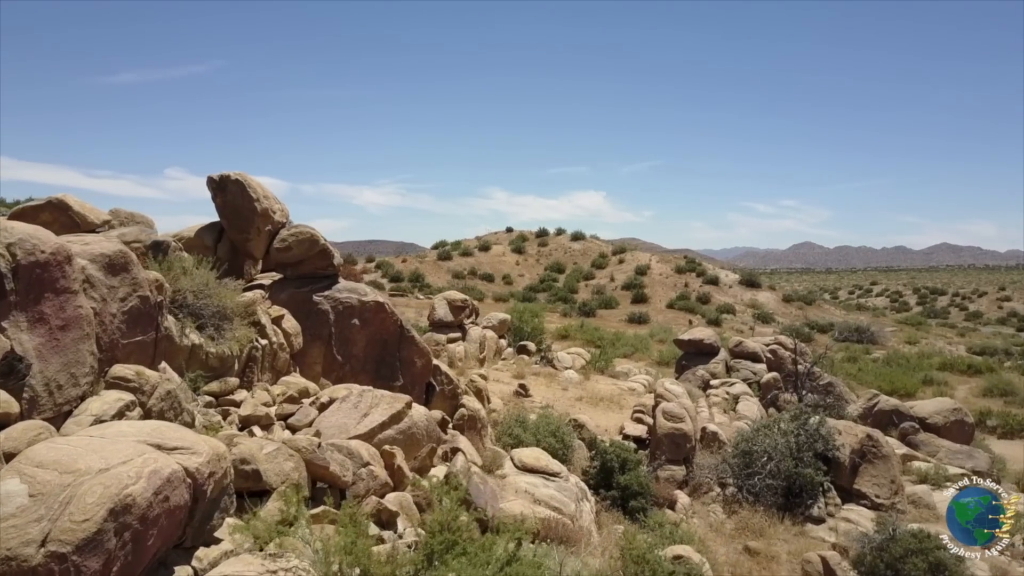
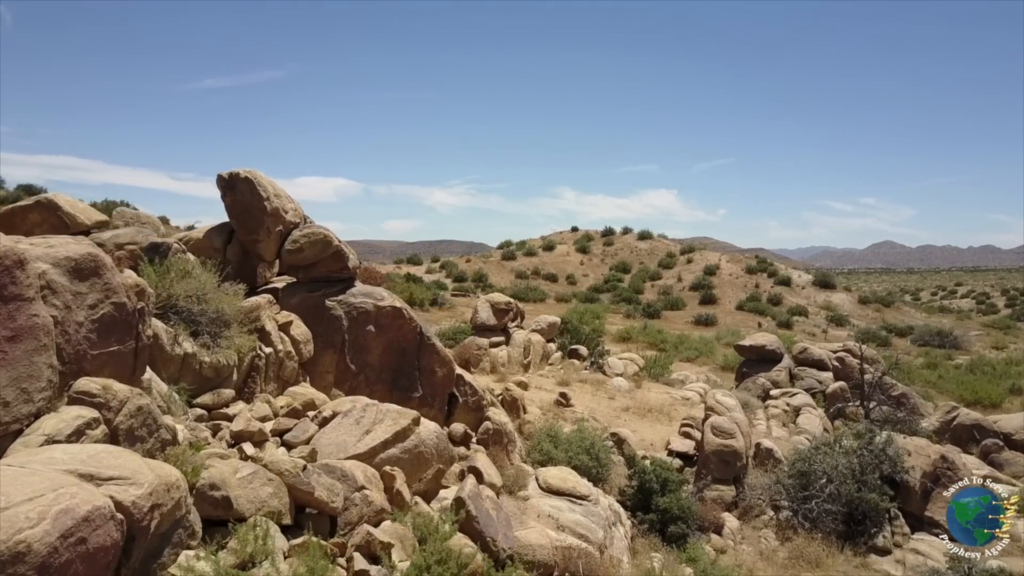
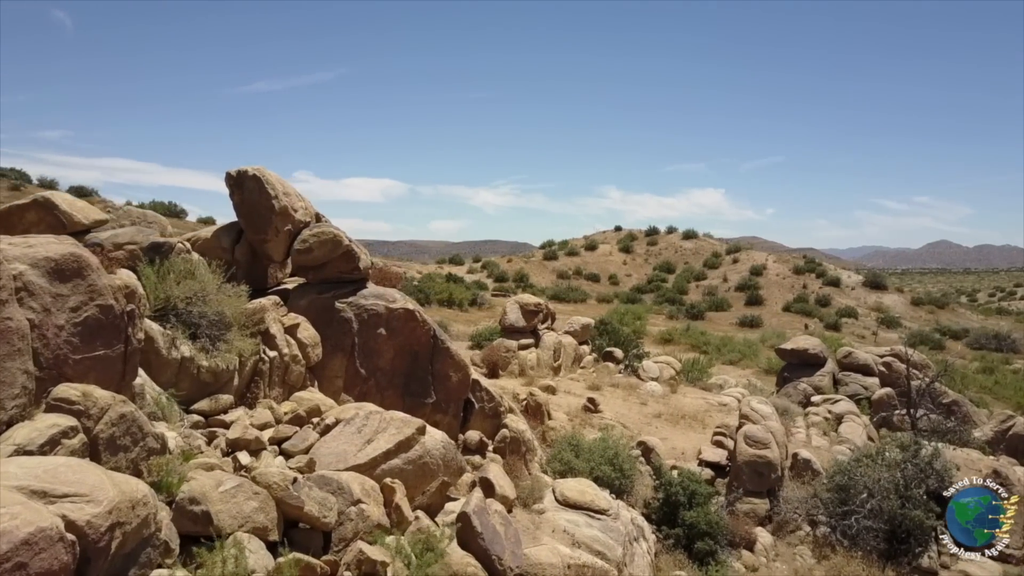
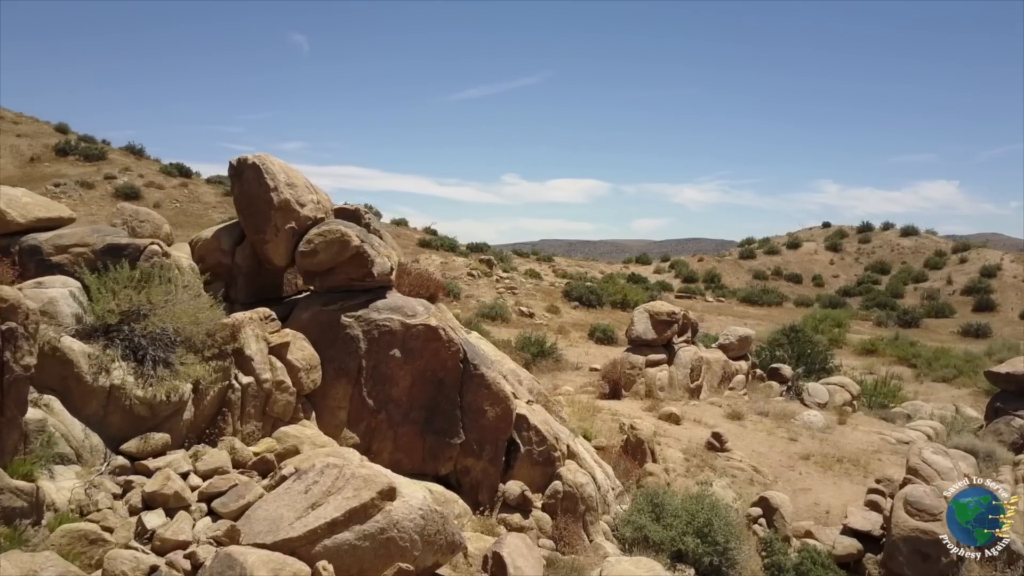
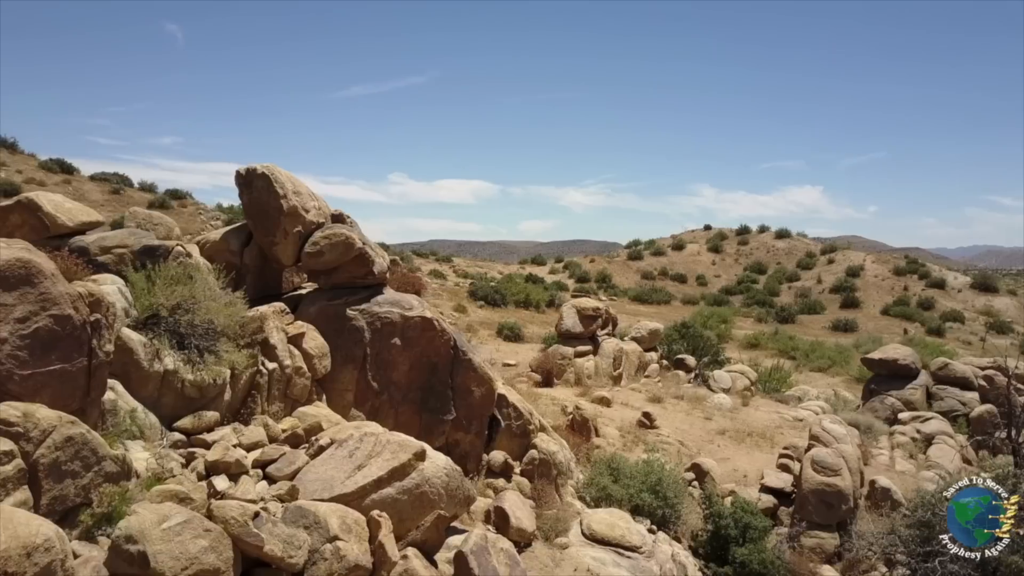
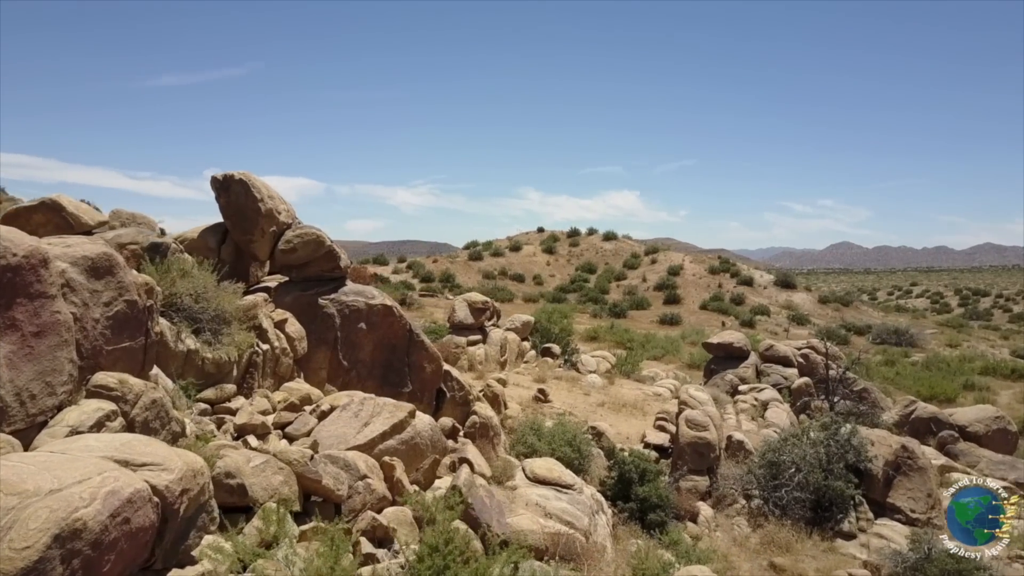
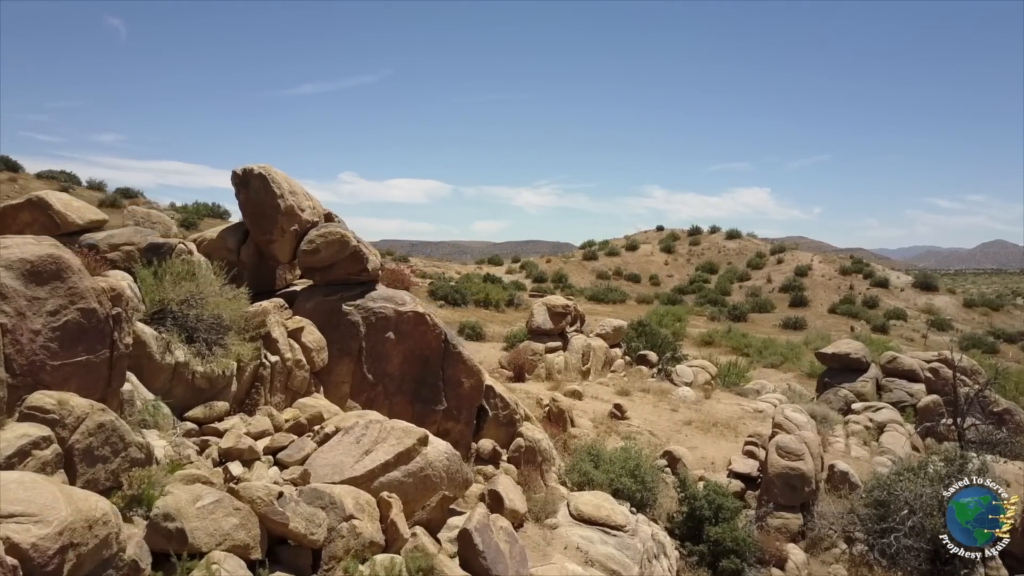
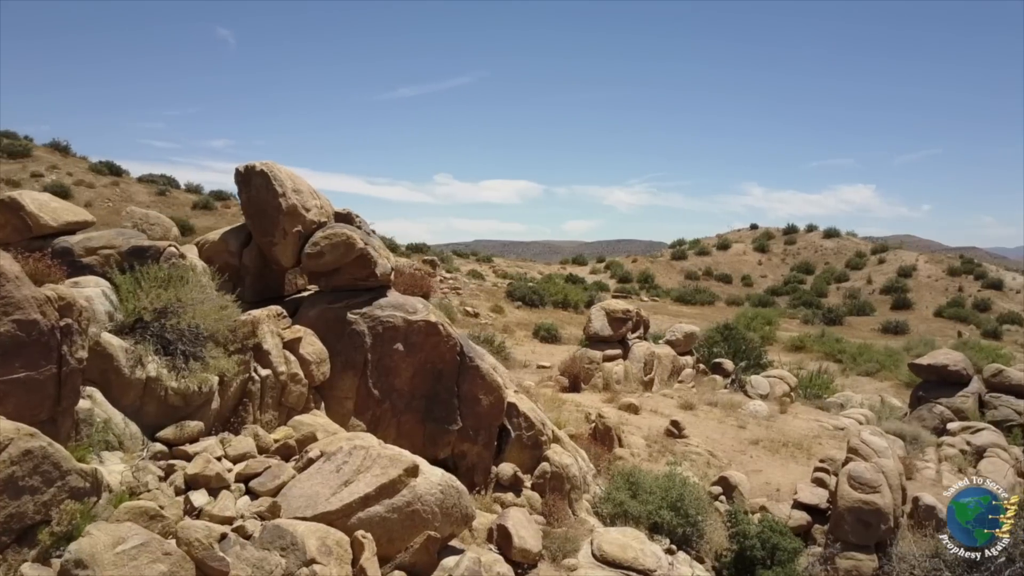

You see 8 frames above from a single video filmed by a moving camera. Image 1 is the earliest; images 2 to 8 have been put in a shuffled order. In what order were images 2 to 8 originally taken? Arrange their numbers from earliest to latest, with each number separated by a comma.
6, 2, 3, 7, 5, 8, 4
